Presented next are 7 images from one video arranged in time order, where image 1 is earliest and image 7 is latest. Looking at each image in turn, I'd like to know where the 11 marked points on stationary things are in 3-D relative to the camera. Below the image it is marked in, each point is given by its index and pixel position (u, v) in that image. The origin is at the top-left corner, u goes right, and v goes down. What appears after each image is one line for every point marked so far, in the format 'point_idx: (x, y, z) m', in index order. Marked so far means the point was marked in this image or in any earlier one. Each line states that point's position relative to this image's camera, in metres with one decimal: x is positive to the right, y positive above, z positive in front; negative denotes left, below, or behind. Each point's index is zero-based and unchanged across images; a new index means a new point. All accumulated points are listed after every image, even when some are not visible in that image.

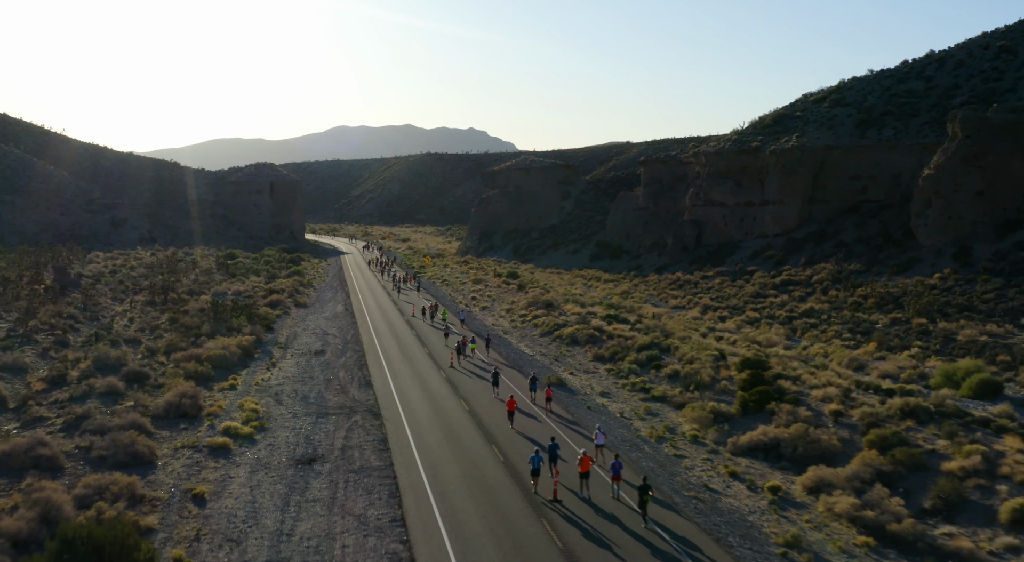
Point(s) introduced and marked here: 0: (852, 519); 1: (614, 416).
0: (+5.9, -4.1, +12.0) m
1: (+2.6, -3.4, +17.7) m
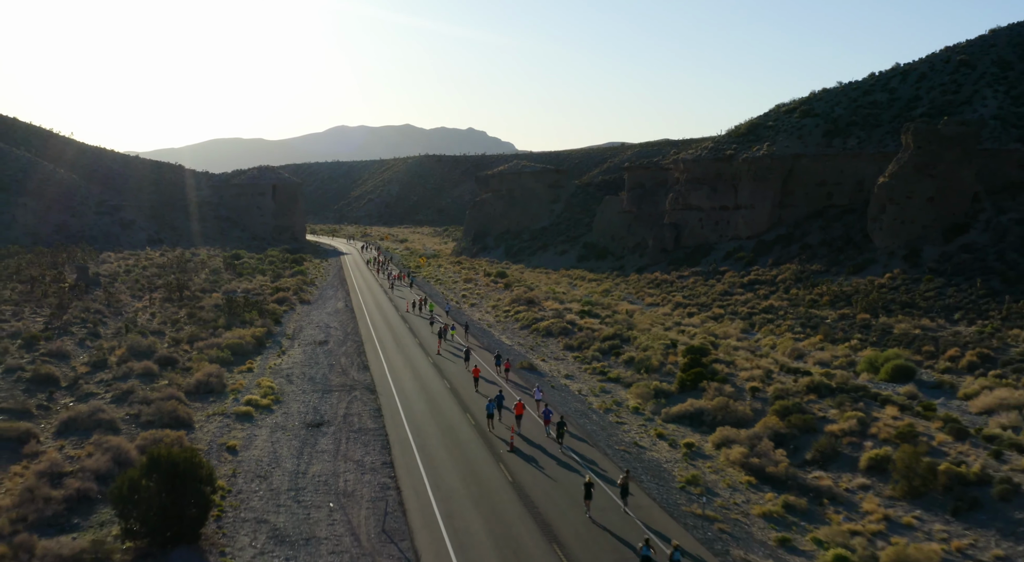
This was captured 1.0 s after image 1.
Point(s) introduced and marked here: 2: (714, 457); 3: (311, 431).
0: (+5.1, -4.1, +15.3) m
1: (+1.9, -3.4, +21.0) m
2: (+4.7, -4.1, +16.1) m
3: (-5.0, -3.7, +17.0) m
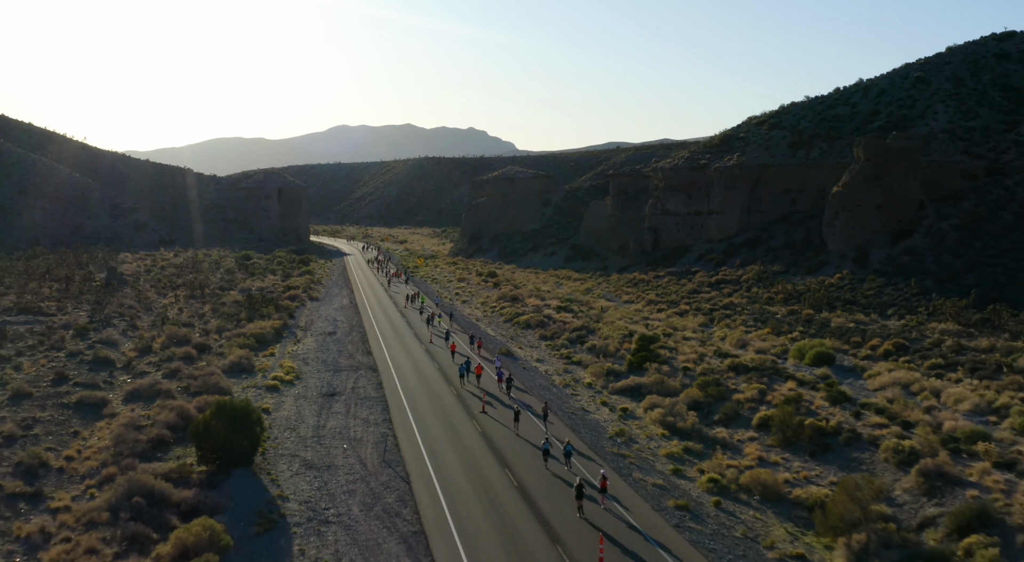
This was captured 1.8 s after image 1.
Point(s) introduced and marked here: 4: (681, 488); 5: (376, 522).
0: (+4.3, -4.0, +19.8) m
1: (+1.0, -3.3, +25.5) m
2: (+3.9, -4.1, +20.5) m
3: (-5.8, -3.7, +21.5) m
4: (+3.8, -4.7, +15.6) m
5: (-2.7, -4.6, +13.5) m
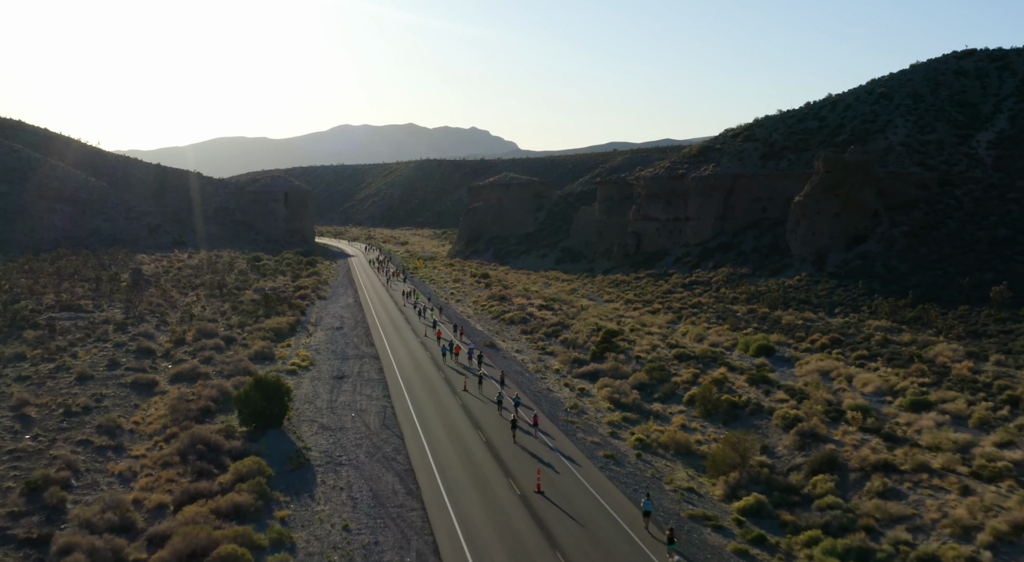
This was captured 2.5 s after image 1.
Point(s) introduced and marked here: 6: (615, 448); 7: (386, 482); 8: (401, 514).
0: (+3.5, -4.1, +24.3) m
1: (+0.2, -3.4, +30.0) m
2: (+3.0, -4.2, +25.1) m
3: (-6.6, -3.8, +26.1) m
4: (+3.0, -4.8, +20.1) m
5: (-3.6, -4.7, +18.0) m
6: (+2.9, -4.8, +19.7) m
7: (-3.1, -4.9, +16.9) m
8: (-2.5, -5.1, +15.2) m
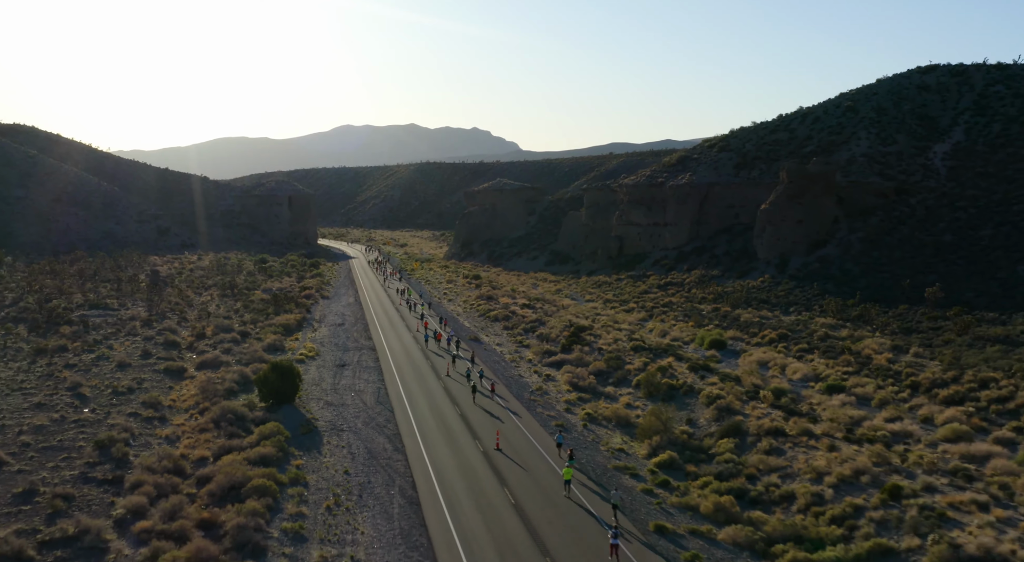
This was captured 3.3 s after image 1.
0: (+2.4, -4.2, +28.7) m
1: (-0.8, -3.5, +34.4) m
2: (+2.0, -4.2, +29.5) m
3: (-7.6, -3.8, +30.5) m
4: (+1.9, -4.9, +24.5) m
5: (-4.6, -4.8, +22.4) m
6: (+1.9, -4.9, +24.1) m
7: (-4.2, -5.0, +21.3) m
8: (-3.5, -5.2, +19.6) m
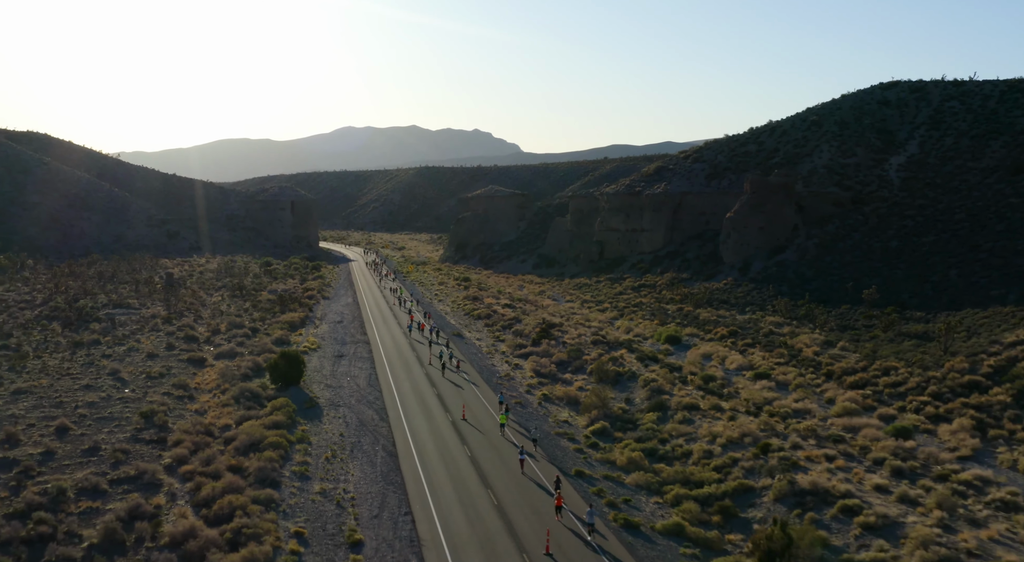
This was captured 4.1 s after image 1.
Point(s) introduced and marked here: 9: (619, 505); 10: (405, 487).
0: (+1.1, -4.4, +33.7) m
1: (-2.1, -3.7, +39.4) m
2: (+0.7, -4.4, +34.4) m
3: (-9.0, -3.9, +35.5) m
4: (+0.6, -5.0, +29.5) m
5: (-6.0, -4.9, +27.4) m
6: (+0.5, -5.0, +29.1) m
7: (-5.5, -5.1, +26.3) m
8: (-4.9, -5.3, +24.6) m
9: (+3.0, -6.2, +19.3) m
10: (-3.0, -5.9, +19.7) m
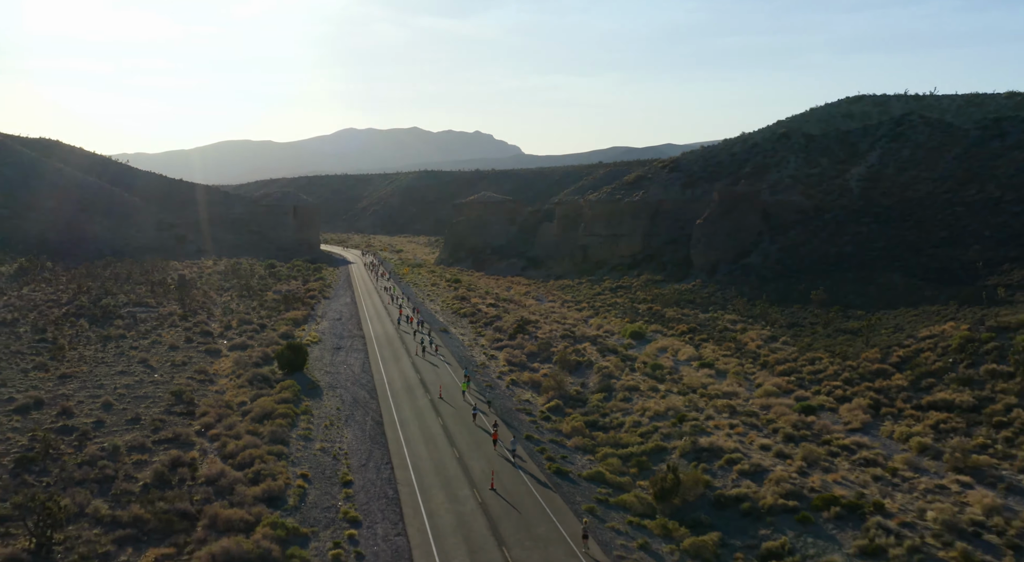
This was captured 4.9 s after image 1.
0: (-0.3, -4.4, +38.7) m
1: (-3.5, -3.7, +44.4) m
2: (-0.7, -4.5, +39.4) m
3: (-10.3, -4.0, +40.5) m
4: (-0.8, -5.0, +34.5) m
5: (-7.3, -5.0, +32.4) m
6: (-0.8, -5.1, +34.1) m
7: (-6.9, -5.1, +31.3) m
8: (-6.3, -5.3, +29.6) m
9: (+1.6, -6.3, +24.3) m
10: (-4.4, -5.9, +24.7) m
